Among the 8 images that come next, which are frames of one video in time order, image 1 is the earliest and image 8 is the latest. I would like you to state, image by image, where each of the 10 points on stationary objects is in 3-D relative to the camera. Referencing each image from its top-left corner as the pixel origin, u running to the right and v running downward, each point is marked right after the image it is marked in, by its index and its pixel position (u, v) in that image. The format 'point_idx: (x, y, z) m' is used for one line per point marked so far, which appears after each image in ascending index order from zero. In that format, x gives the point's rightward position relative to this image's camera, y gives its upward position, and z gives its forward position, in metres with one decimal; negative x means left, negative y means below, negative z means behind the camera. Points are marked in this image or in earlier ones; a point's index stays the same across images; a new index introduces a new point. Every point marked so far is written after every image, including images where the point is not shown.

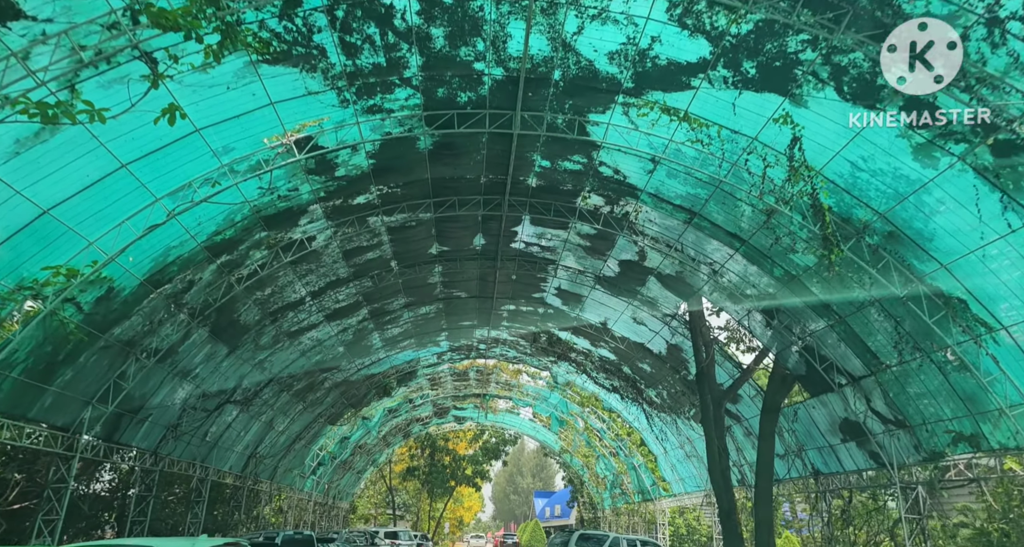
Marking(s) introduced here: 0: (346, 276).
0: (-5.3, -0.1, +18.9) m
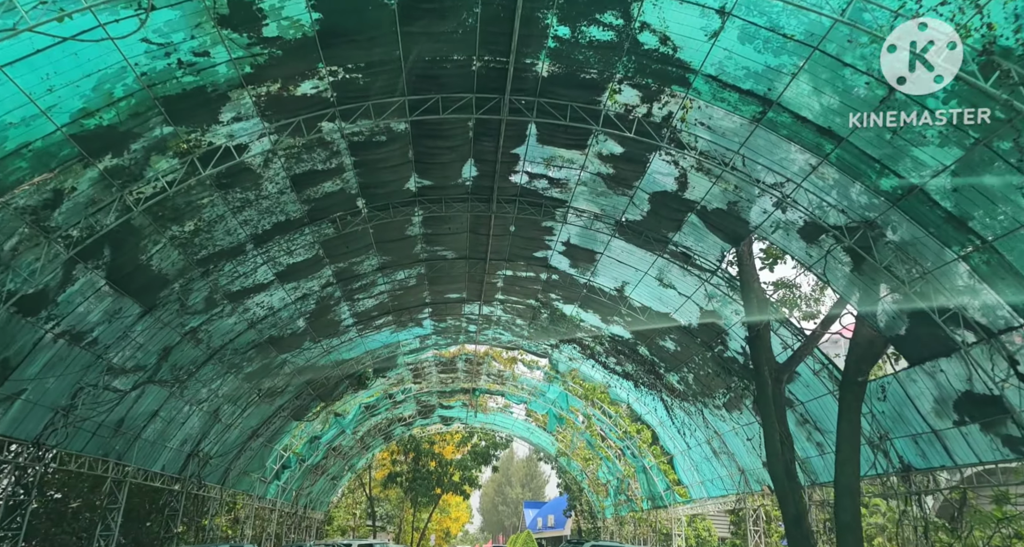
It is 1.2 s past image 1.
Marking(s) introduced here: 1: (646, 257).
0: (-5.3, +1.4, +14.7) m
1: (+3.8, +0.5, +17.0) m
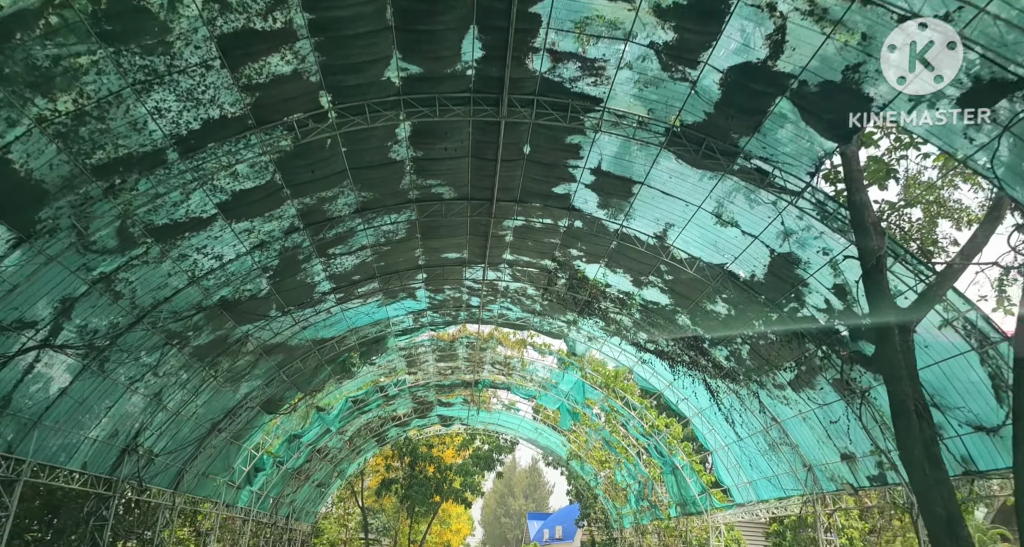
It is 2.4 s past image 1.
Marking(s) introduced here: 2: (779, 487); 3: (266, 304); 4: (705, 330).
0: (-5.0, +2.9, +10.7) m
1: (+4.2, +2.0, +13.0) m
2: (+8.9, -7.1, +19.7) m
3: (-7.2, -0.9, +17.3) m
4: (+5.8, -1.7, +17.9) m
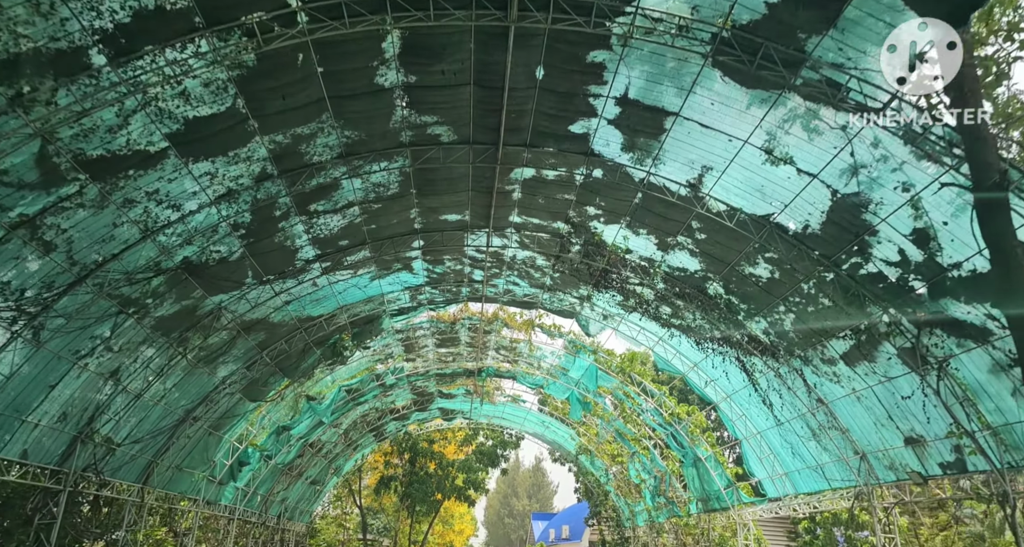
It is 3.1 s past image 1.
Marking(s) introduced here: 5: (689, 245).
0: (-4.8, +3.9, +8.5) m
1: (+4.4, +3.0, +10.8) m
2: (+9.2, -6.1, +17.5) m
3: (-7.0, +0.1, +15.1) m
4: (+6.0, -0.7, +15.6) m
5: (+4.5, +0.7, +15.1) m
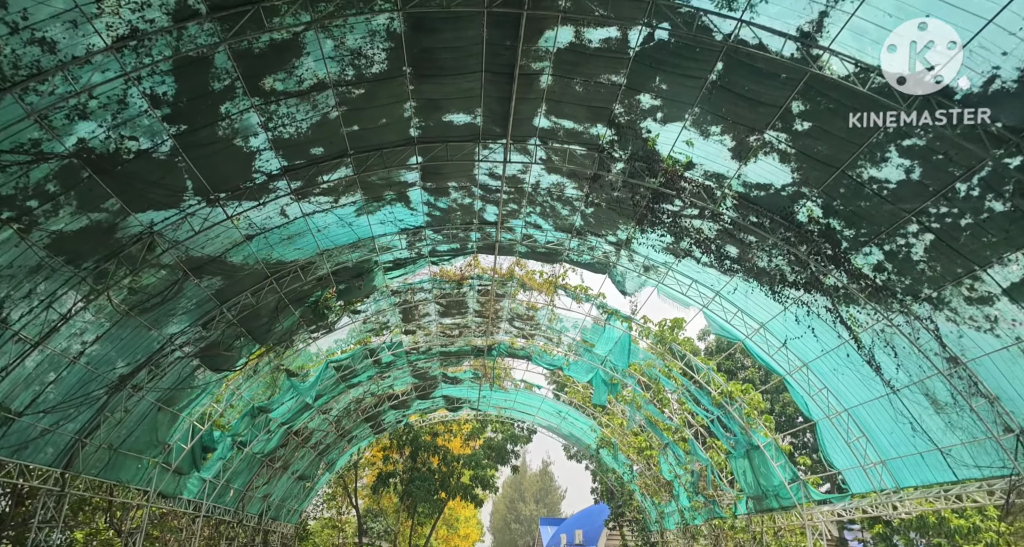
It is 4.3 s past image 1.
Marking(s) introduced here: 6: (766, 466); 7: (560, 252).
0: (-4.3, +5.7, +4.6) m
1: (+4.9, +4.8, +6.7) m
2: (+9.7, -4.4, +13.3) m
3: (-6.5, +1.9, +11.2) m
4: (+6.6, +1.0, +11.6) m
5: (+5.0, +2.4, +11.1) m
6: (+8.5, -6.4, +19.7) m
7: (+1.5, +0.6, +17.9) m
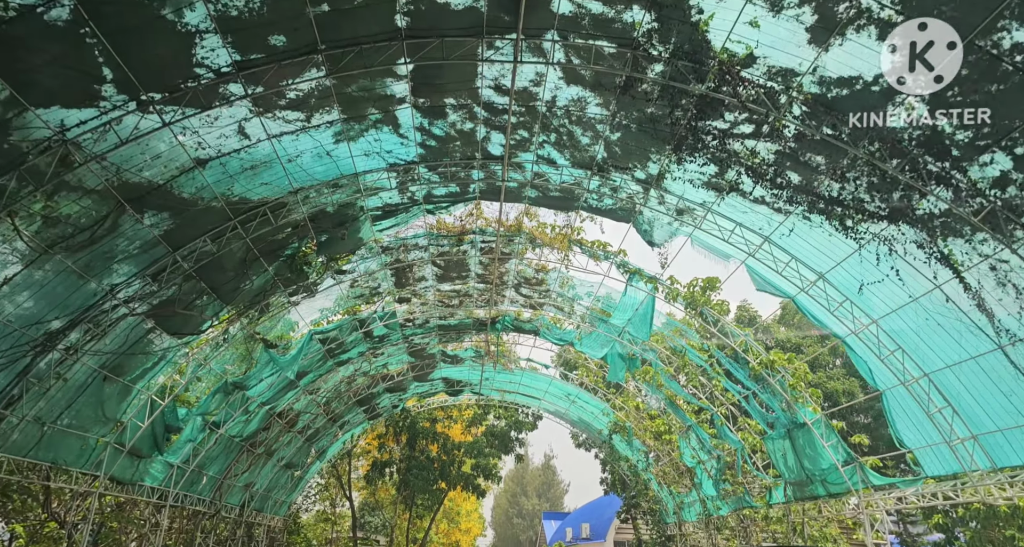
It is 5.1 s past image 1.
0: (-4.1, +6.9, +1.9) m
1: (+5.1, +6.0, +4.0) m
2: (+9.9, -3.0, +10.7) m
3: (-6.2, +3.1, +8.5) m
4: (+6.8, +2.3, +8.9) m
5: (+5.3, +3.7, +8.4) m
6: (+8.7, -5.0, +17.1) m
7: (+1.7, +2.0, +15.2) m
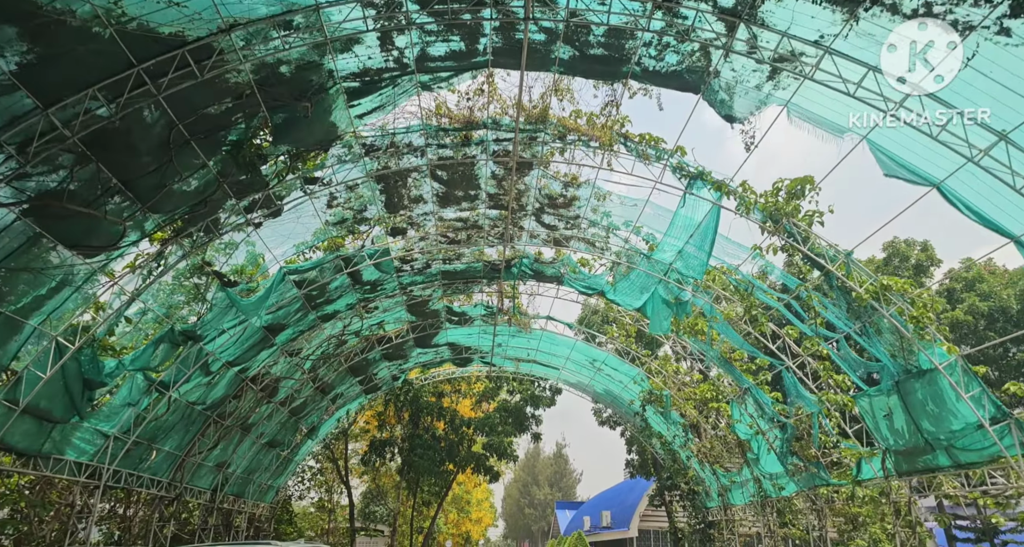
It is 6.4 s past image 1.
0: (-3.8, +8.8, -2.5) m
1: (+5.4, +8.0, -0.5) m
2: (+10.4, -0.9, +6.3) m
3: (-5.9, +5.1, +4.2) m
4: (+7.2, +4.4, +4.4) m
5: (+5.6, +5.8, +3.9) m
6: (+9.3, -2.7, +12.7) m
7: (+2.2, +4.2, +10.9) m
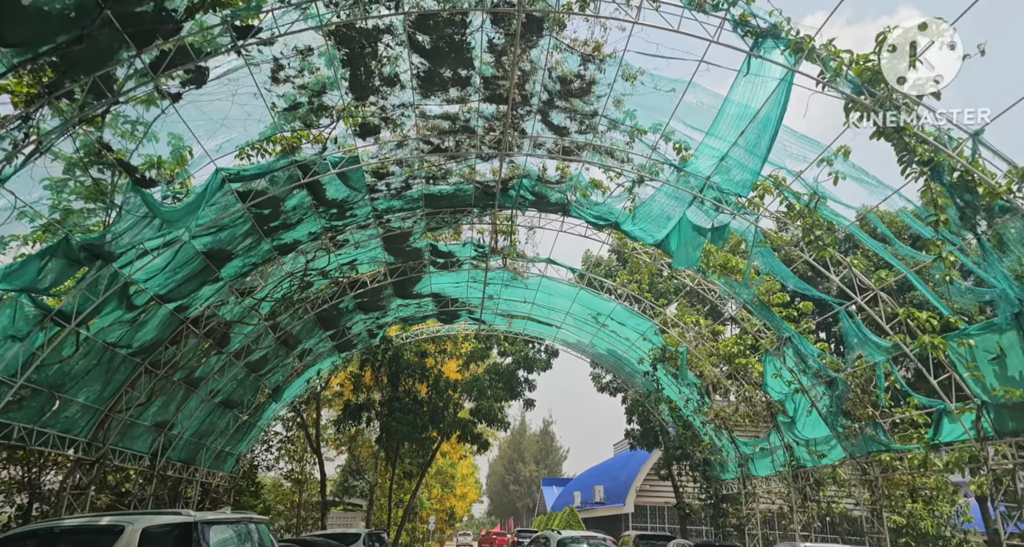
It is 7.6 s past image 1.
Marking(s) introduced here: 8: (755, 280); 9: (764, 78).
0: (-3.3, +10.2, -6.3) m
1: (+5.8, +9.4, -4.1) m
2: (+10.6, +0.7, +3.1) m
3: (-5.5, +6.8, +0.4) m
4: (+7.5, +5.9, +0.9) m
5: (+6.0, +7.3, +0.4) m
6: (+9.3, -1.0, +9.5) m
7: (+2.4, +6.0, +7.3) m
8: (+6.5, -0.1, +15.7) m
9: (+4.5, +3.6, +10.3) m
